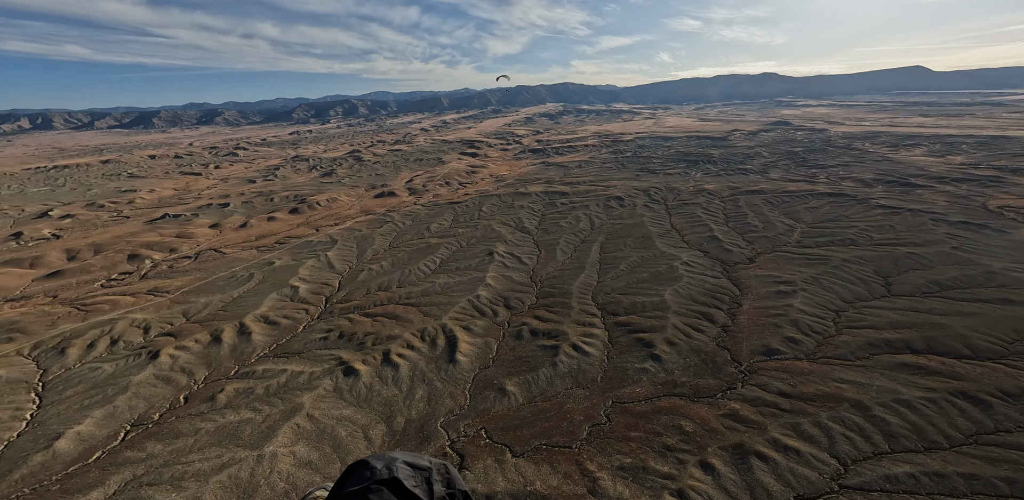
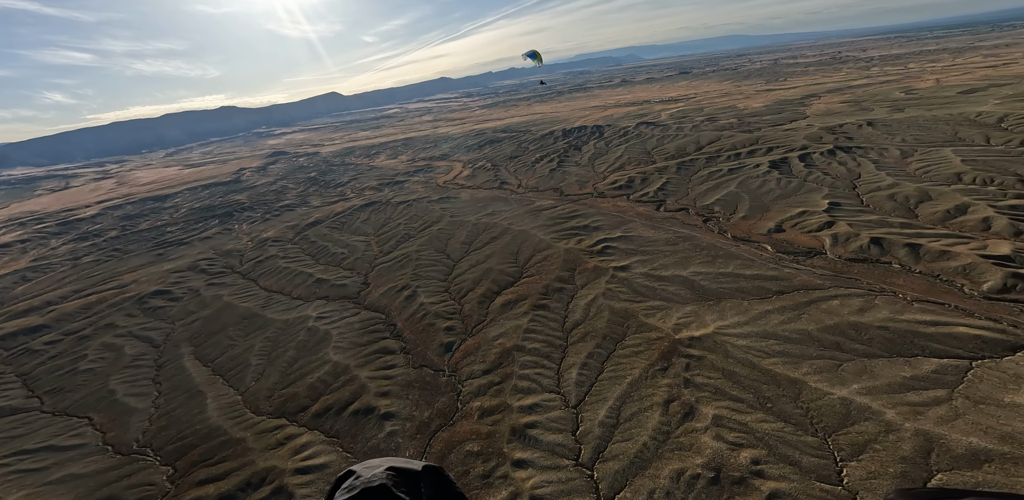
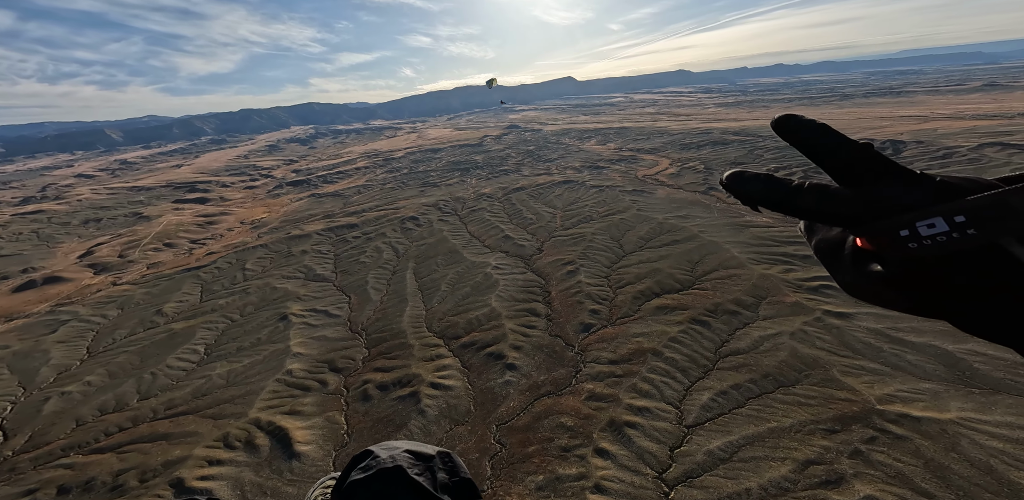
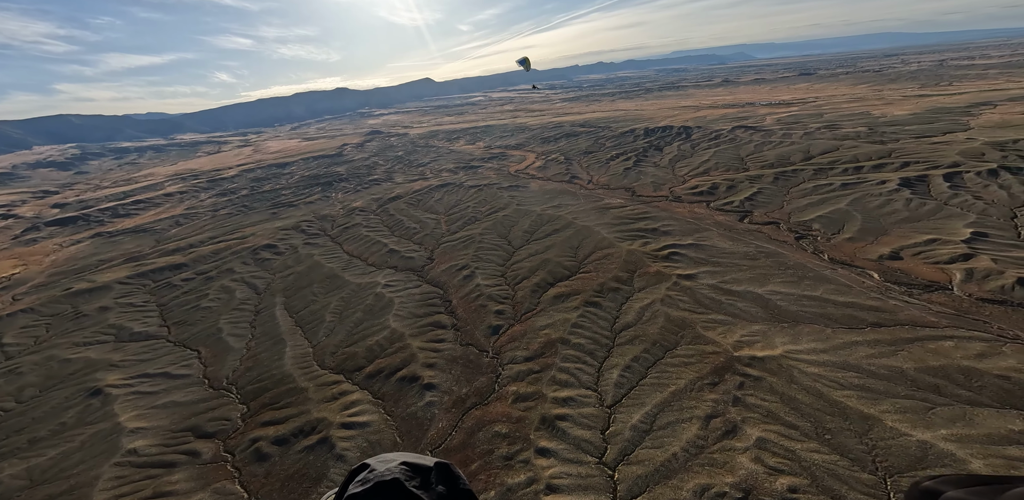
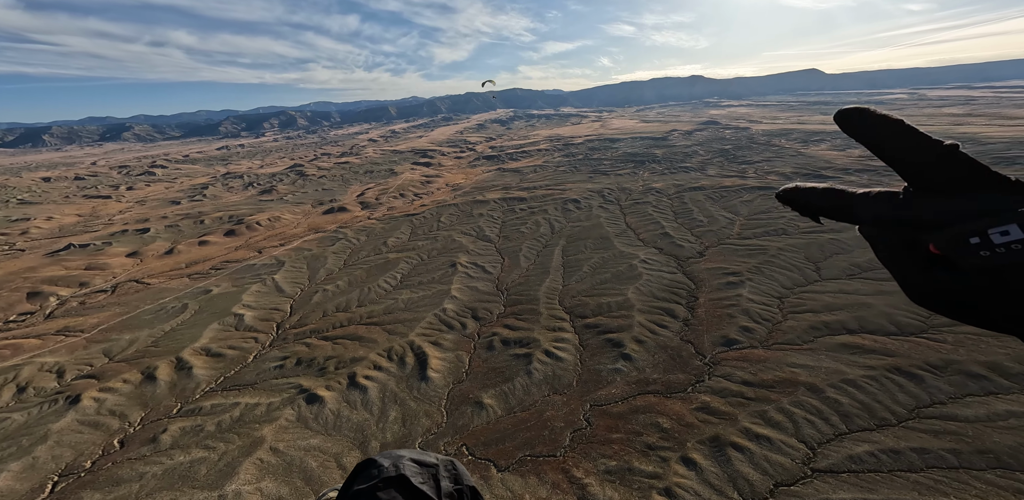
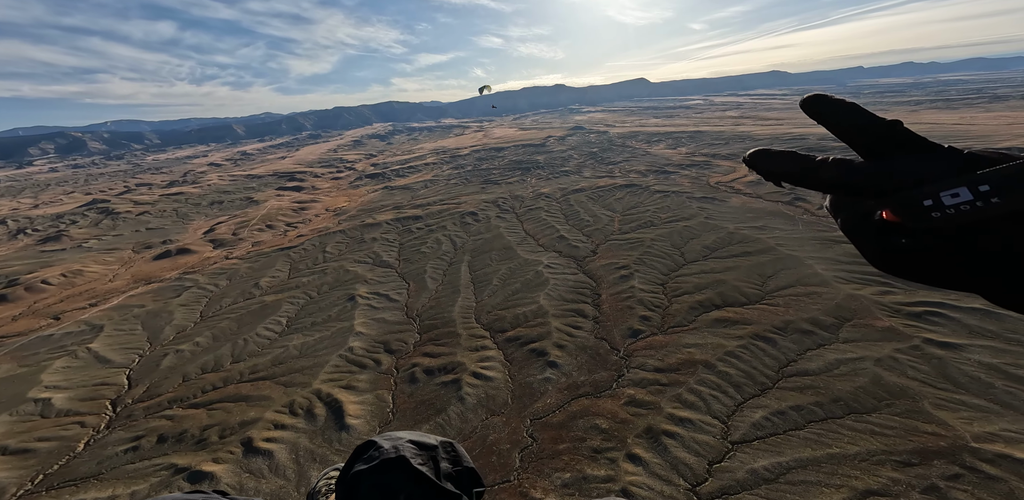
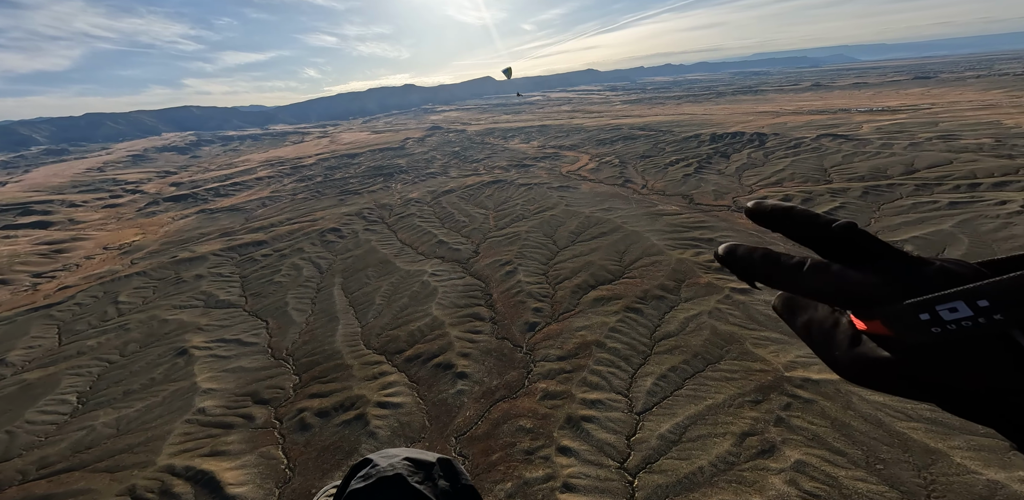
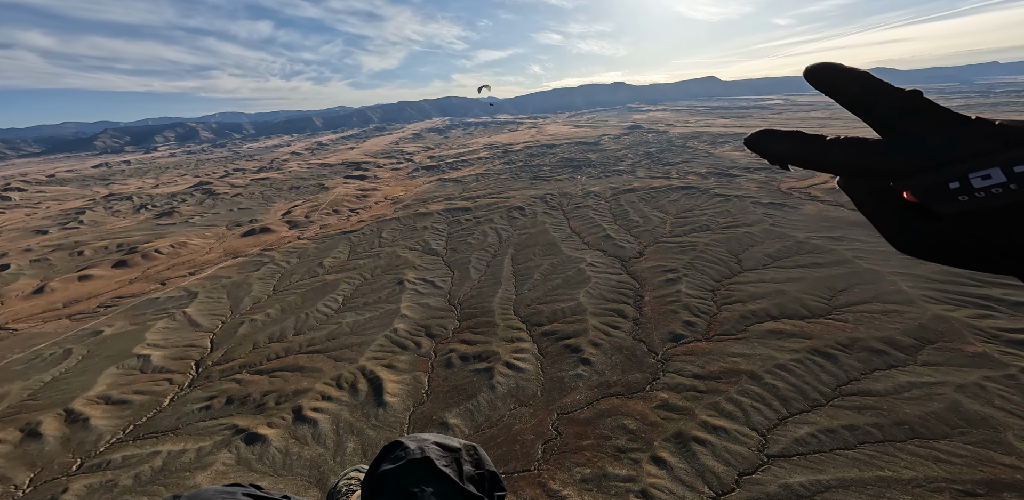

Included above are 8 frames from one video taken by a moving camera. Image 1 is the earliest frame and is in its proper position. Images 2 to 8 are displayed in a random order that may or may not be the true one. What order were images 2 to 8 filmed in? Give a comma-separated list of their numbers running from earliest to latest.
5, 8, 6, 3, 7, 4, 2
